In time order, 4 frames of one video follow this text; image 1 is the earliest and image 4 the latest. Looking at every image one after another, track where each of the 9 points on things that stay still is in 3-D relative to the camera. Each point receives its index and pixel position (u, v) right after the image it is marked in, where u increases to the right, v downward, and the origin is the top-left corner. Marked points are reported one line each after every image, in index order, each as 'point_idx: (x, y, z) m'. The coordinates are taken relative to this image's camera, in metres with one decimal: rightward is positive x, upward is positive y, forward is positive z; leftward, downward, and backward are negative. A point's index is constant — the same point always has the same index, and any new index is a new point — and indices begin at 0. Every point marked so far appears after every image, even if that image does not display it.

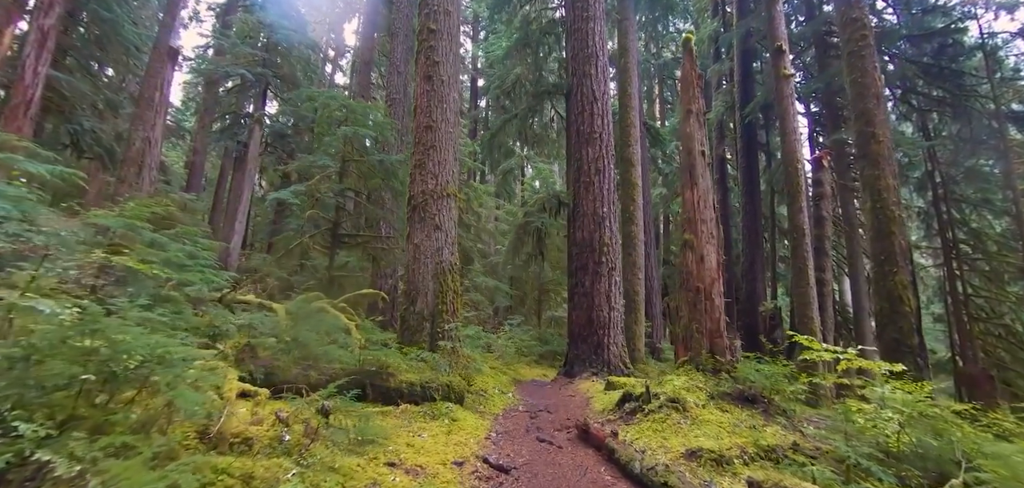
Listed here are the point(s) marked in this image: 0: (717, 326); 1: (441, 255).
0: (+2.3, -0.9, +5.6) m
1: (-1.0, -0.2, +6.7) m
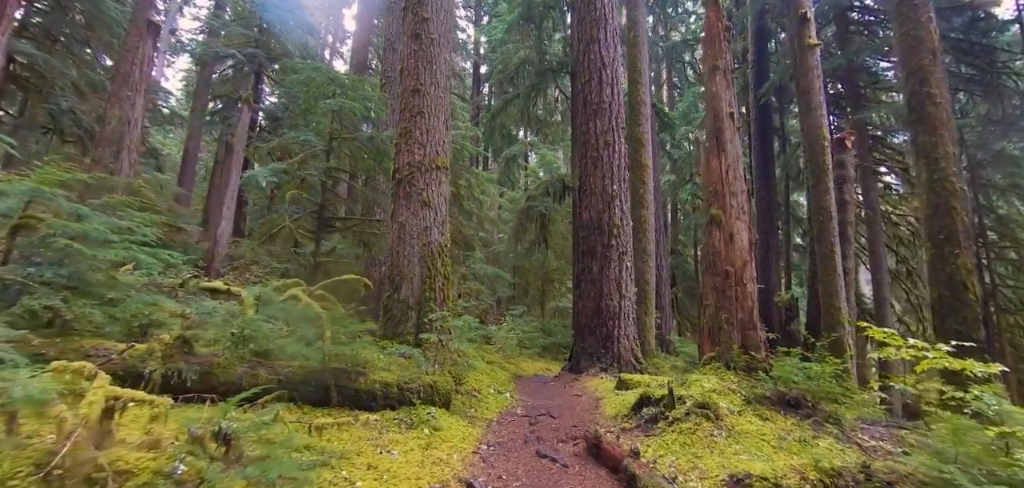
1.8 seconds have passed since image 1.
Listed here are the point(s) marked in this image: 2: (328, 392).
0: (+2.3, -0.7, +4.7) m
1: (-1.0, +0.1, +5.9) m
2: (-1.4, -1.1, +3.8) m
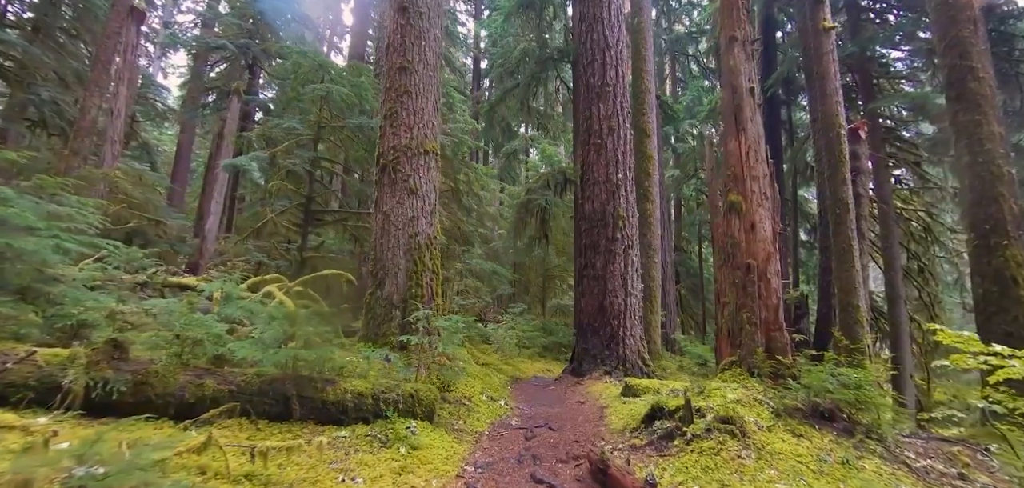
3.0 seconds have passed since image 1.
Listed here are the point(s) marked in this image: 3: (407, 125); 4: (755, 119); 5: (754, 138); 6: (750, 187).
0: (+2.2, -0.6, +4.2) m
1: (-1.0, +0.2, +5.3) m
2: (-1.5, -1.0, +3.2) m
3: (-1.2, +1.3, +5.6) m
4: (+2.3, +1.2, +4.7) m
5: (+2.2, +1.0, +4.6) m
6: (+2.1, +0.5, +4.5) m
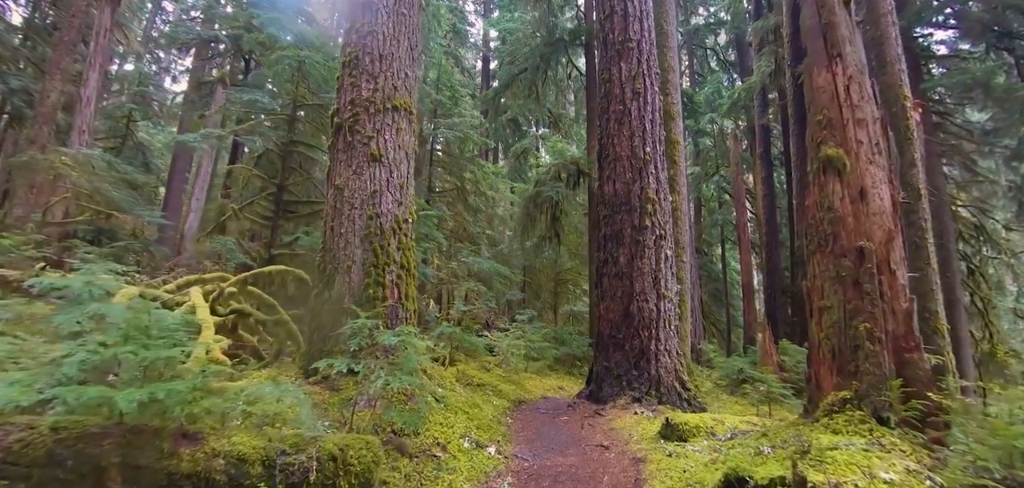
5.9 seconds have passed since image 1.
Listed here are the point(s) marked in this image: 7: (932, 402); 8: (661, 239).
0: (+2.2, -0.4, +2.7) m
1: (-1.1, +0.3, +4.0) m
2: (-1.5, -0.9, +1.9) m
3: (-1.2, +1.5, +4.2) m
4: (+2.2, +1.3, +3.2) m
5: (+2.2, +1.1, +3.2) m
6: (+2.1, +0.7, +3.0) m
7: (+2.1, -0.8, +2.6) m
8: (+1.6, 0.0, +5.5) m
